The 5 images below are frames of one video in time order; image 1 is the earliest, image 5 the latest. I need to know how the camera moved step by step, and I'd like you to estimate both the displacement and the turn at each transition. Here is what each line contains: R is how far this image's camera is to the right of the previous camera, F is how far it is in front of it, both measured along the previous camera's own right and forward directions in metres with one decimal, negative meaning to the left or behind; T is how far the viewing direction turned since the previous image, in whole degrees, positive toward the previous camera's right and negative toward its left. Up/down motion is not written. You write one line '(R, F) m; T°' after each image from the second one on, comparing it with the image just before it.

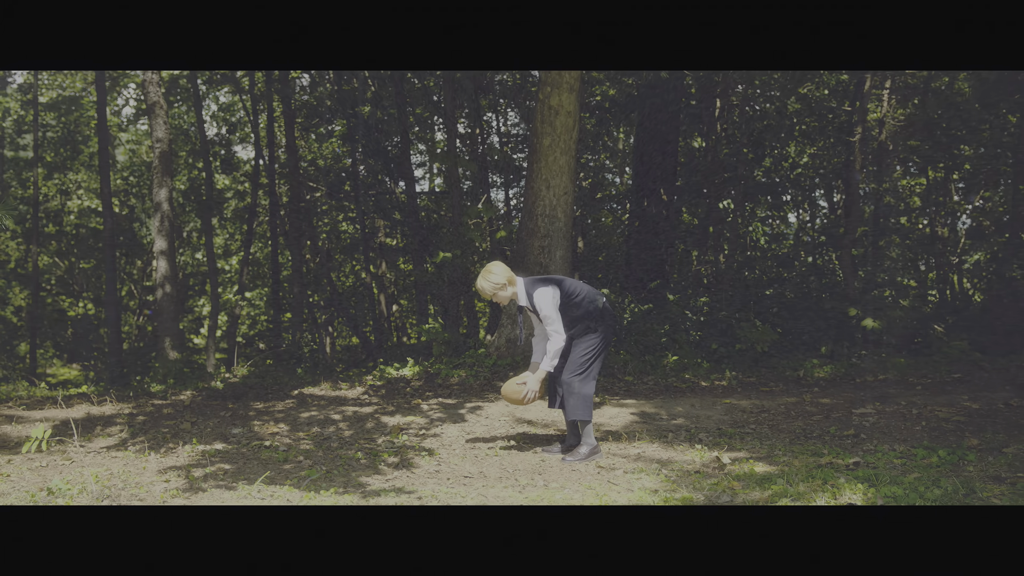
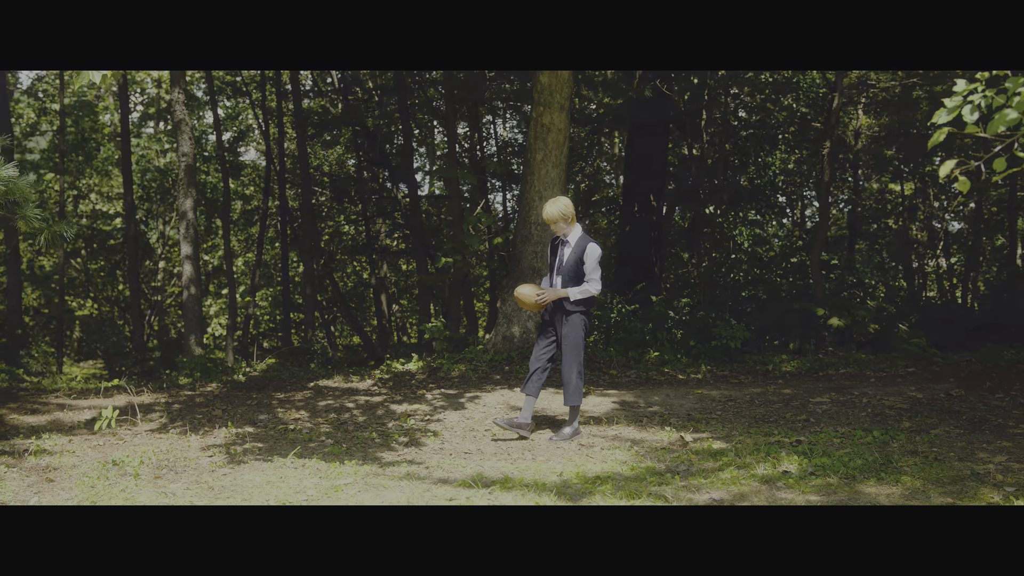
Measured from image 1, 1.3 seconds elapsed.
(0.0, -0.8) m; 0°
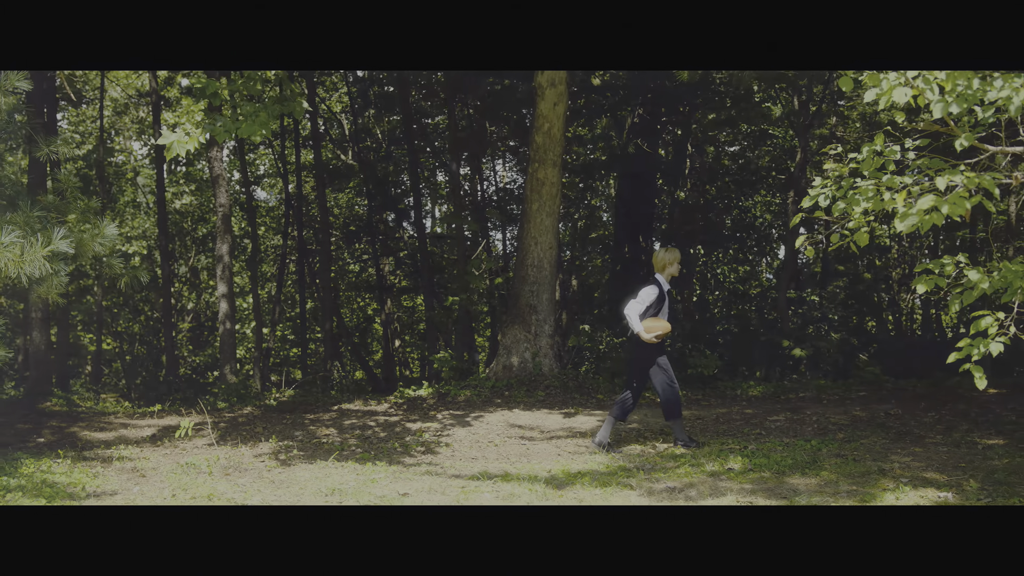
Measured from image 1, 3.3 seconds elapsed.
(0.0, -1.2) m; 0°
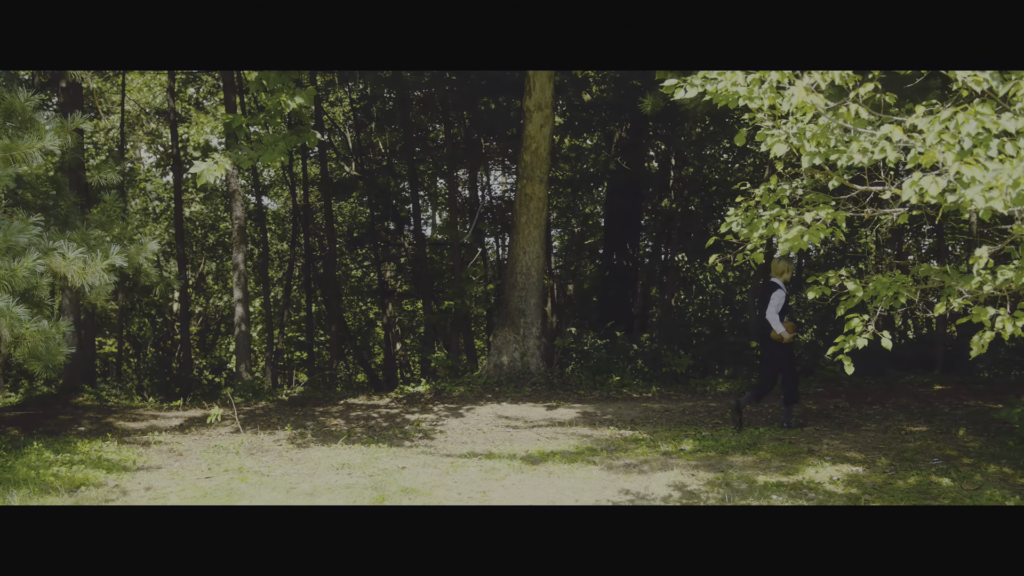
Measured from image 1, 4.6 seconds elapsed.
(+0.2, -1.0) m; 0°
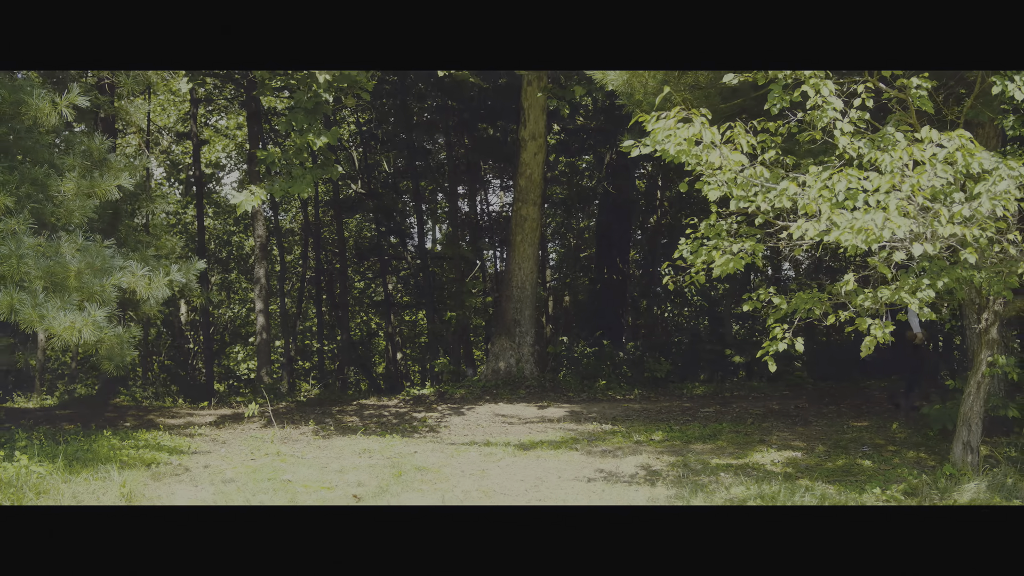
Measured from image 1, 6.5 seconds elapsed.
(0.0, -1.2) m; 0°
